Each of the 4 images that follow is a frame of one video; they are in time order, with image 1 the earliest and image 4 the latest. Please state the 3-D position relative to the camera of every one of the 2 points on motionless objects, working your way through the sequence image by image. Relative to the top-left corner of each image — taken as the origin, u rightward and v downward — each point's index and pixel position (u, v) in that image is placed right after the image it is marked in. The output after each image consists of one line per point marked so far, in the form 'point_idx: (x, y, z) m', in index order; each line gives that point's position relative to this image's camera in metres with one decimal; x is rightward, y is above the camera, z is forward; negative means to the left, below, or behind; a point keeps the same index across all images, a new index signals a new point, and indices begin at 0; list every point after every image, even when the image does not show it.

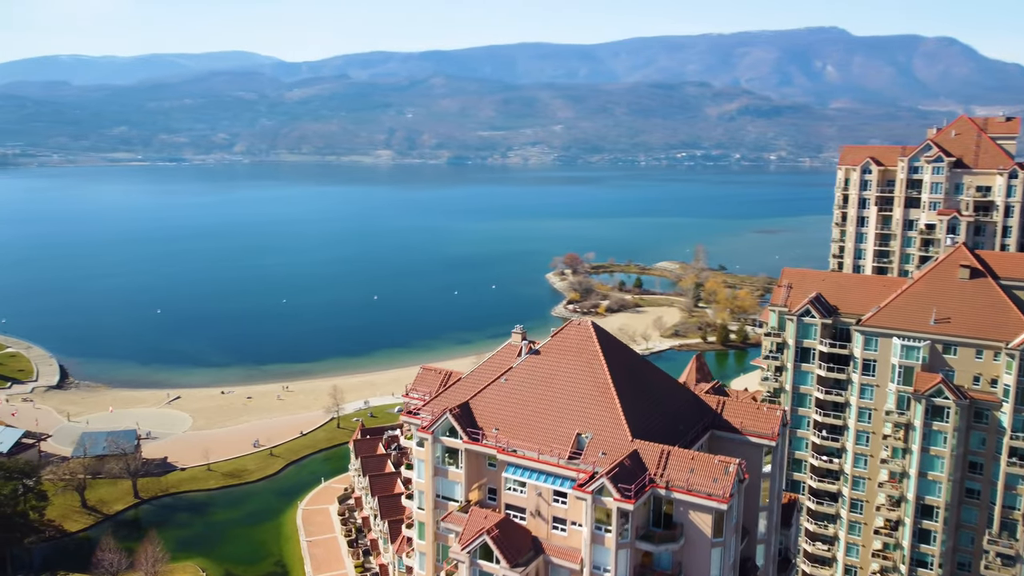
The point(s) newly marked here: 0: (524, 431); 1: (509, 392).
0: (+0.3, -3.1, +17.5) m
1: (-0.1, -2.4, +18.4) m
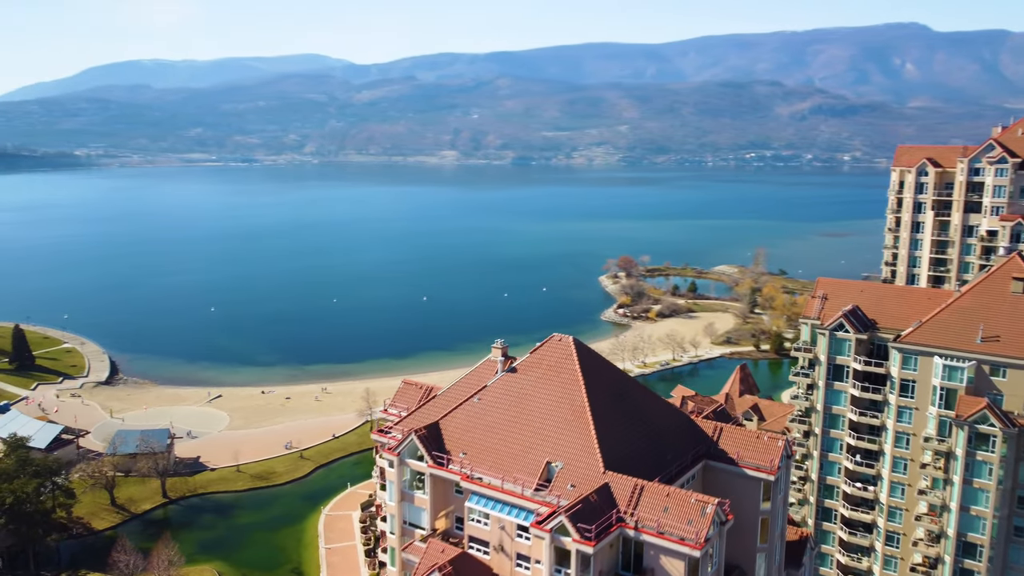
0: (-0.4, -3.3, +16.1) m
1: (-0.7, -2.6, +17.0) m
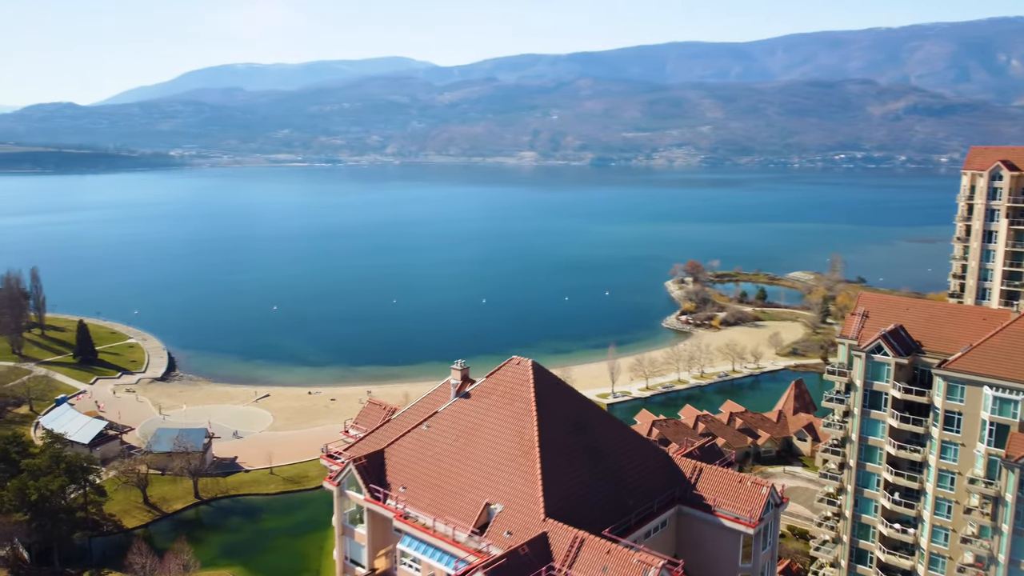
0: (-1.4, -3.7, +14.4) m
1: (-1.6, -2.9, +15.4) m
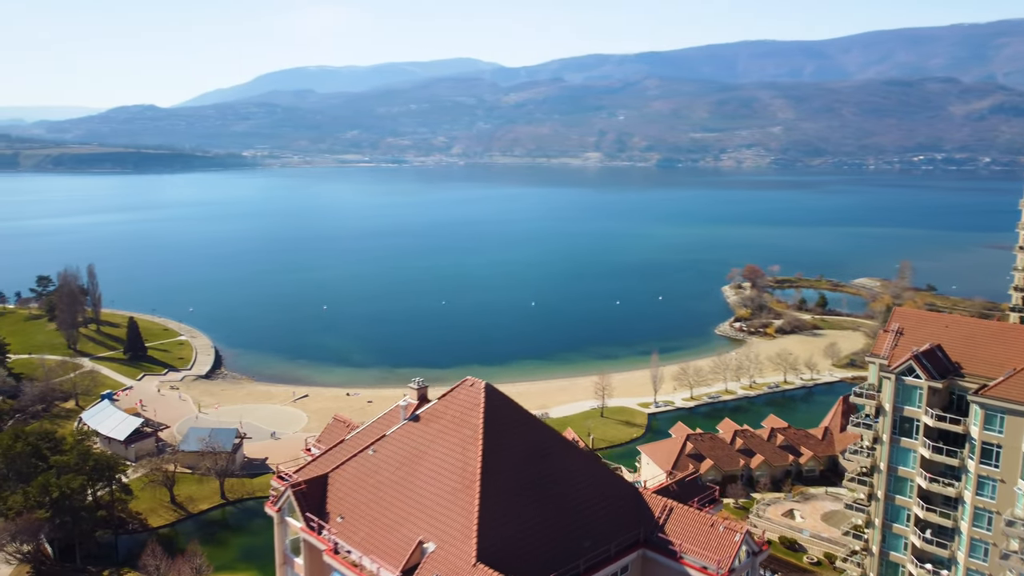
0: (-2.4, -3.9, +13.2) m
1: (-2.5, -3.2, +14.2) m
